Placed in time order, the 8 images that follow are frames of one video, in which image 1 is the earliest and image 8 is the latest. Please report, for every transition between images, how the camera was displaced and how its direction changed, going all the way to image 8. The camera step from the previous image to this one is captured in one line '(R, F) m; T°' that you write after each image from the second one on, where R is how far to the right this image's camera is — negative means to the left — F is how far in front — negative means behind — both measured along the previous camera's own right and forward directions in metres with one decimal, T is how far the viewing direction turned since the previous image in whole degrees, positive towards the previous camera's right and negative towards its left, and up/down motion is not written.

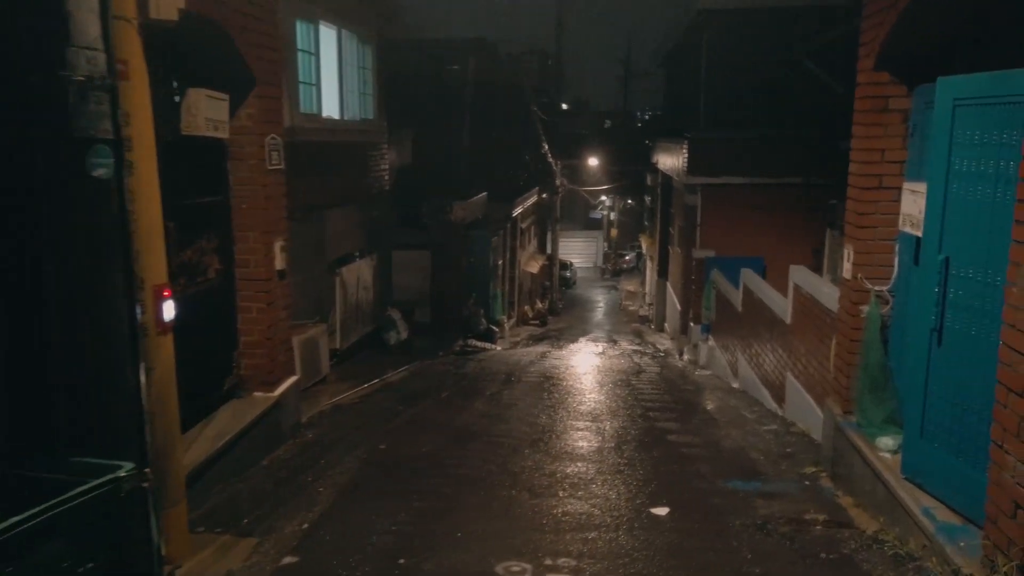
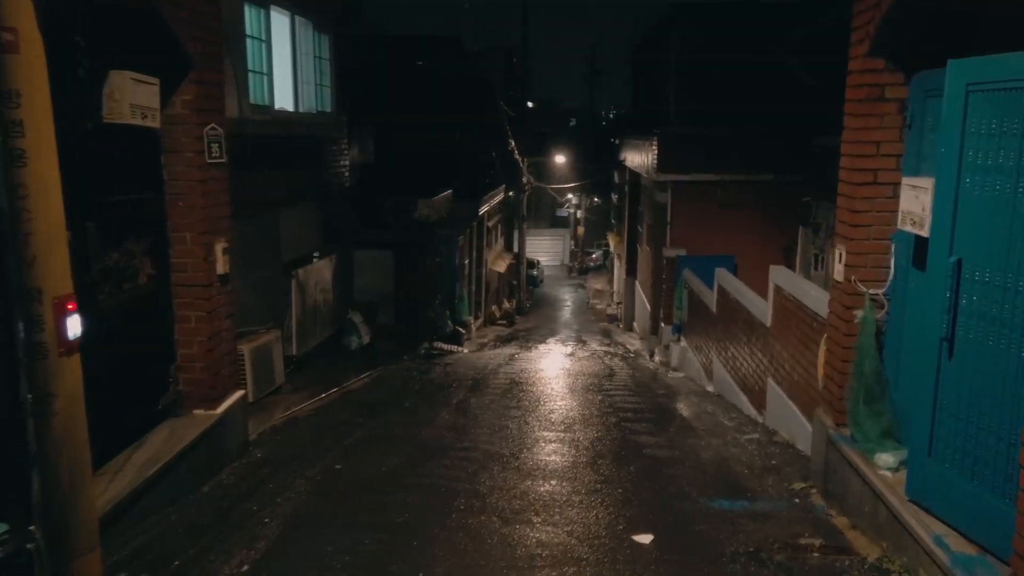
(0.0, +0.5) m; +3°
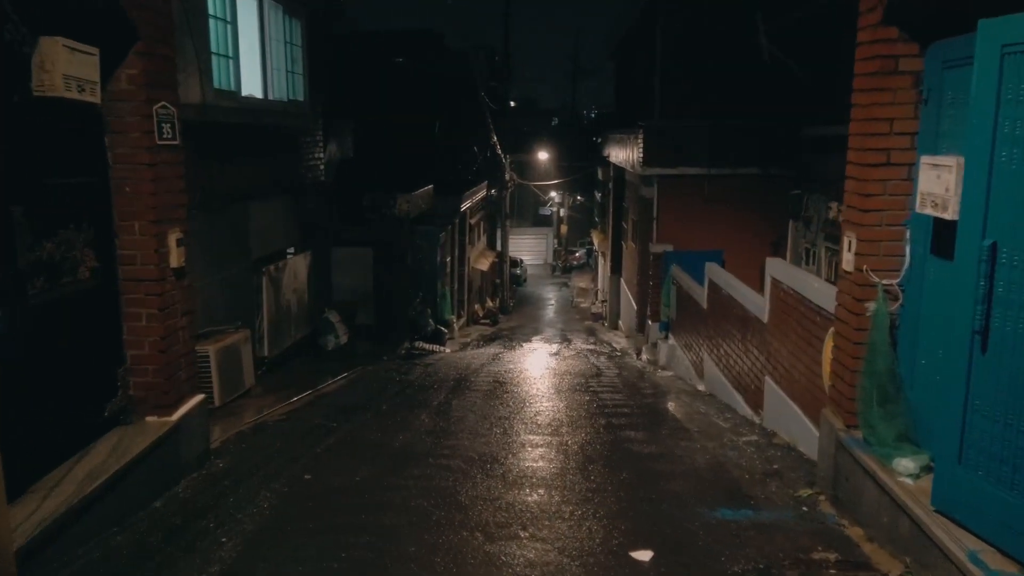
(0.0, +0.5) m; +1°
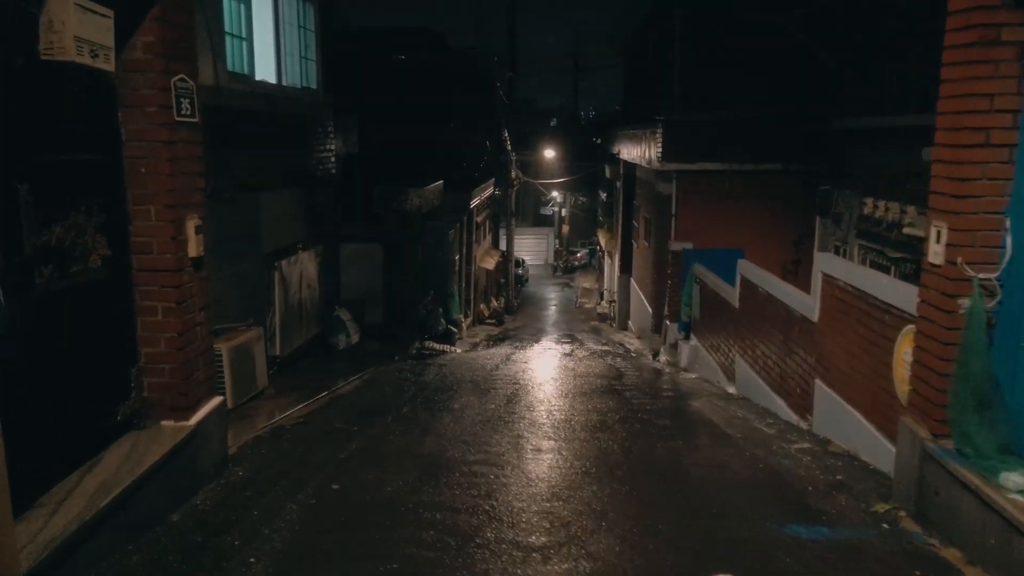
(-0.4, +0.5) m; 0°
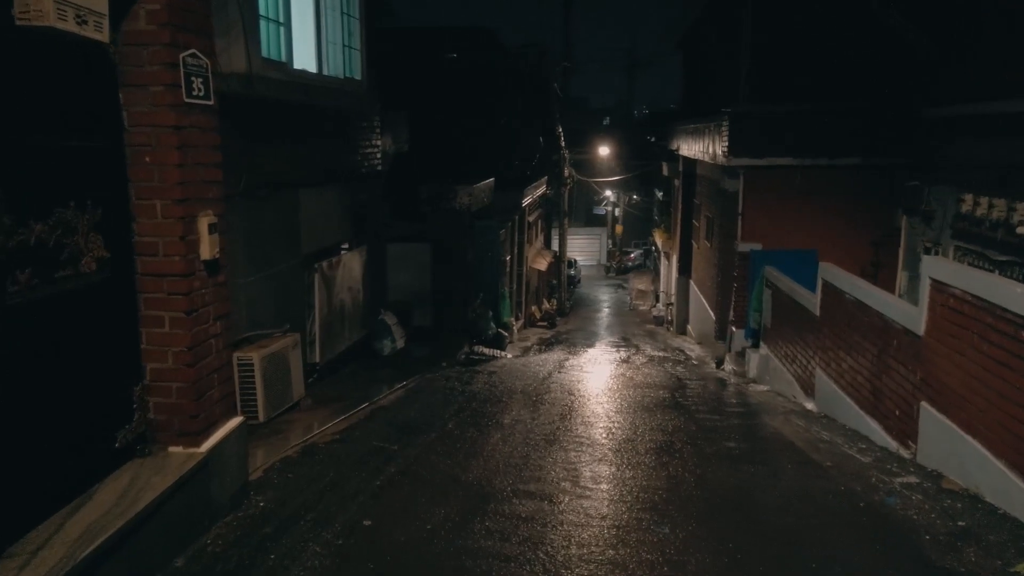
(-0.1, +0.8) m; -4°
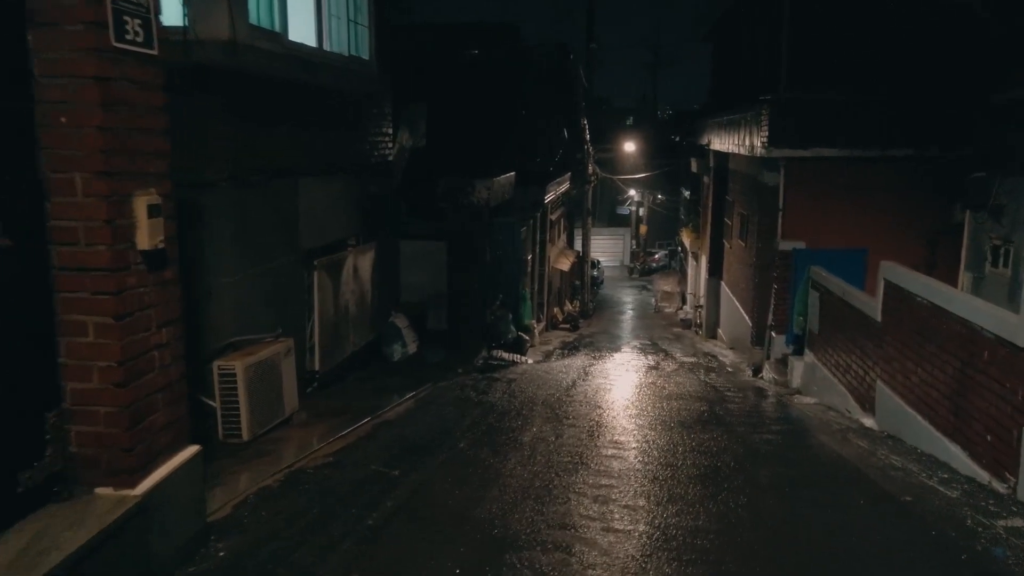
(0.0, +1.0) m; -2°
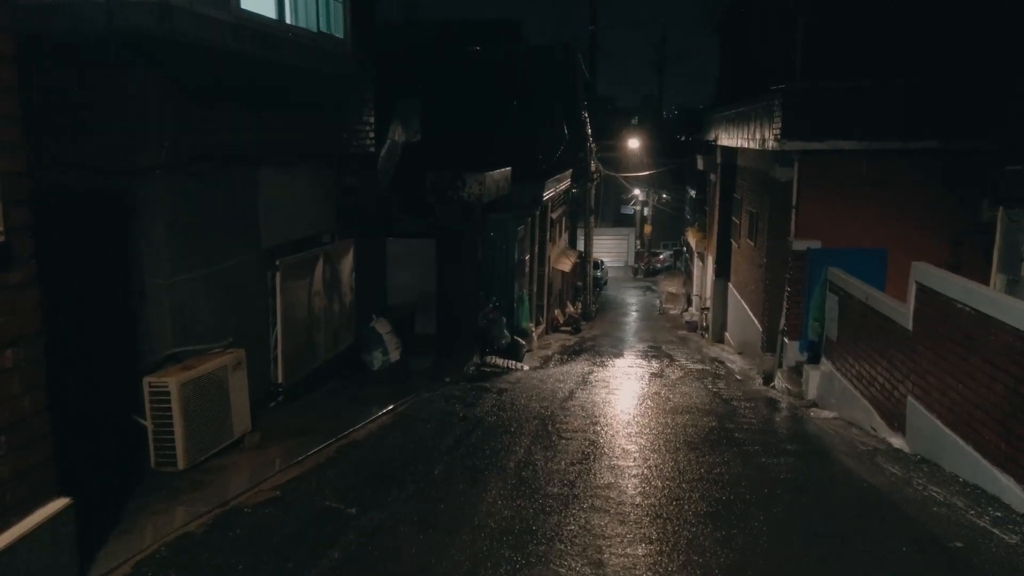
(+0.2, +0.9) m; 0°
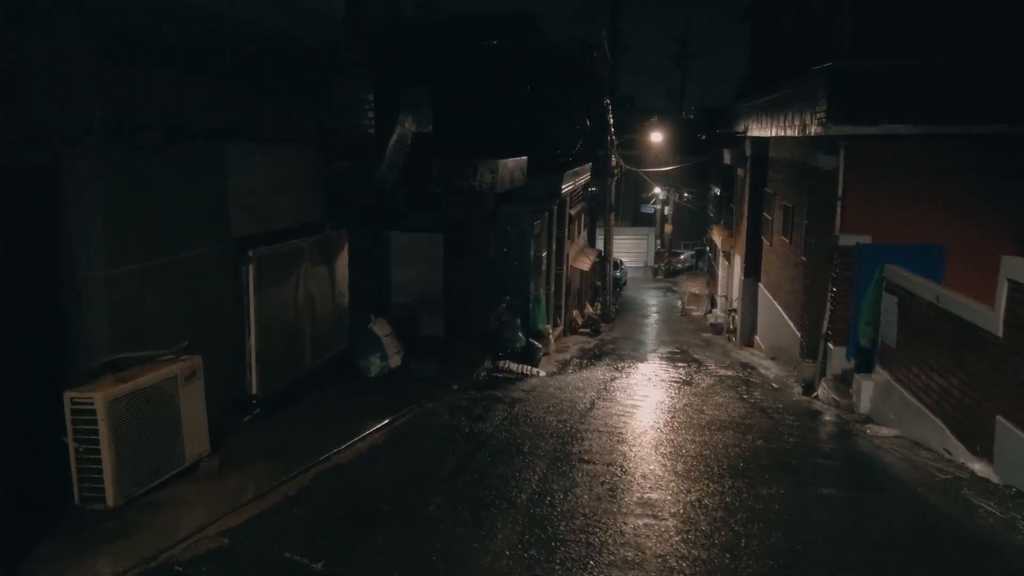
(0.0, +1.1) m; -1°
